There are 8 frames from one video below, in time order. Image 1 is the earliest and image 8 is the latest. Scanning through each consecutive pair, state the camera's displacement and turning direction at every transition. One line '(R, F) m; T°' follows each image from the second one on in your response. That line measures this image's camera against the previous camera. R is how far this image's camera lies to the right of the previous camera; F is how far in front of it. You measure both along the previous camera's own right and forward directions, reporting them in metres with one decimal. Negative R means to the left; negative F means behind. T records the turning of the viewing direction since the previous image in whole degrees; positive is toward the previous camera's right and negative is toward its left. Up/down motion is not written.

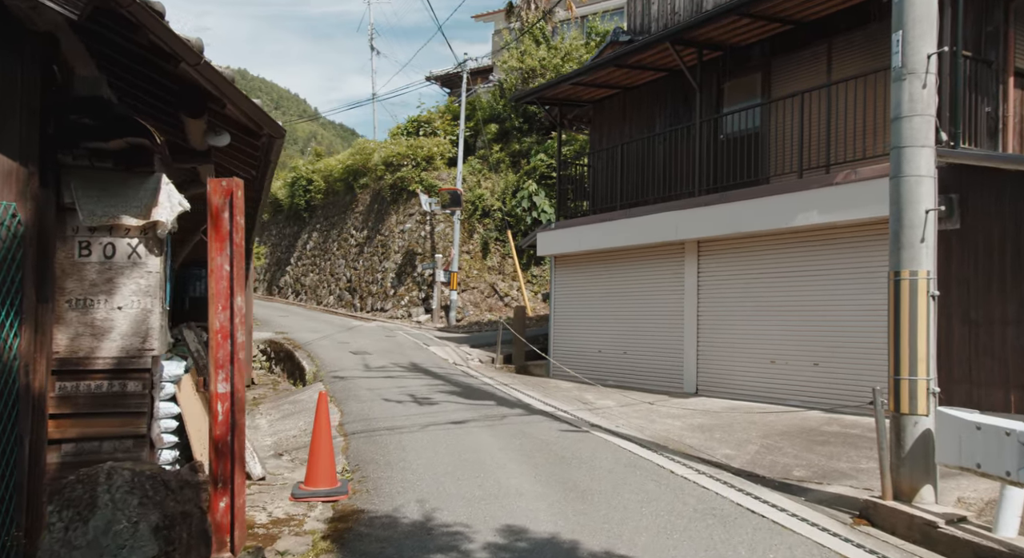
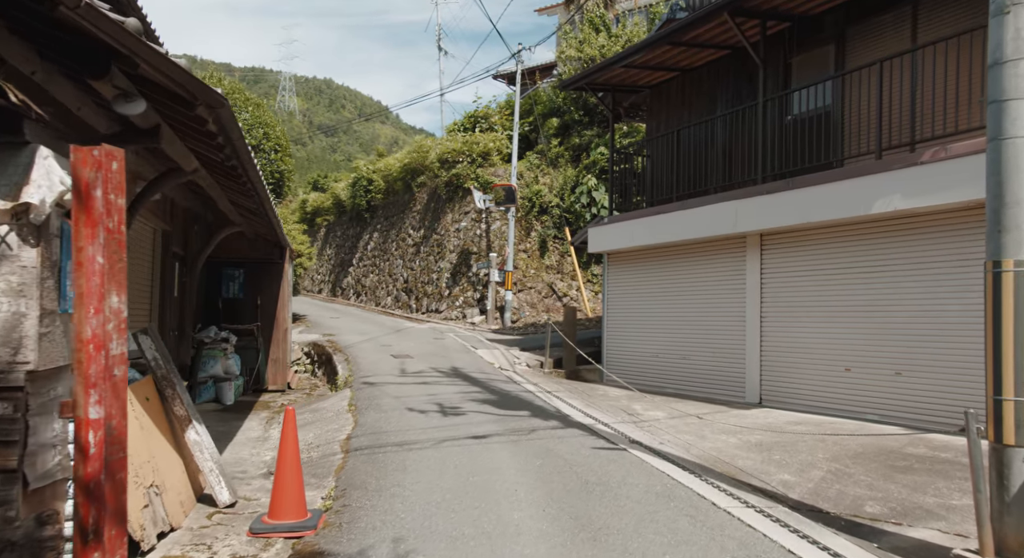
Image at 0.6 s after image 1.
(+0.5, +0.8) m; -7°
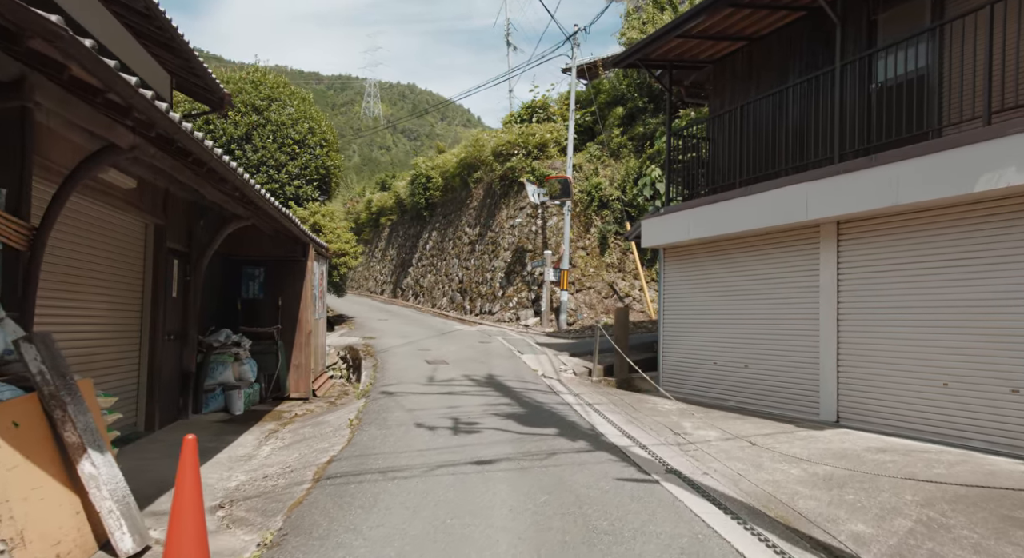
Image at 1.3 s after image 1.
(+0.7, +1.1) m; -7°
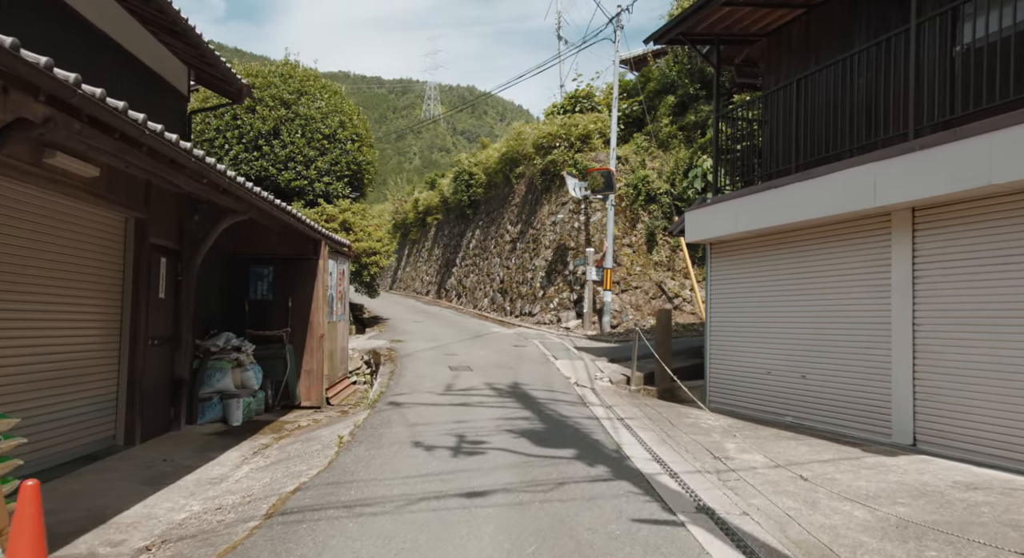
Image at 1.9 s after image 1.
(+0.5, +1.0) m; -5°
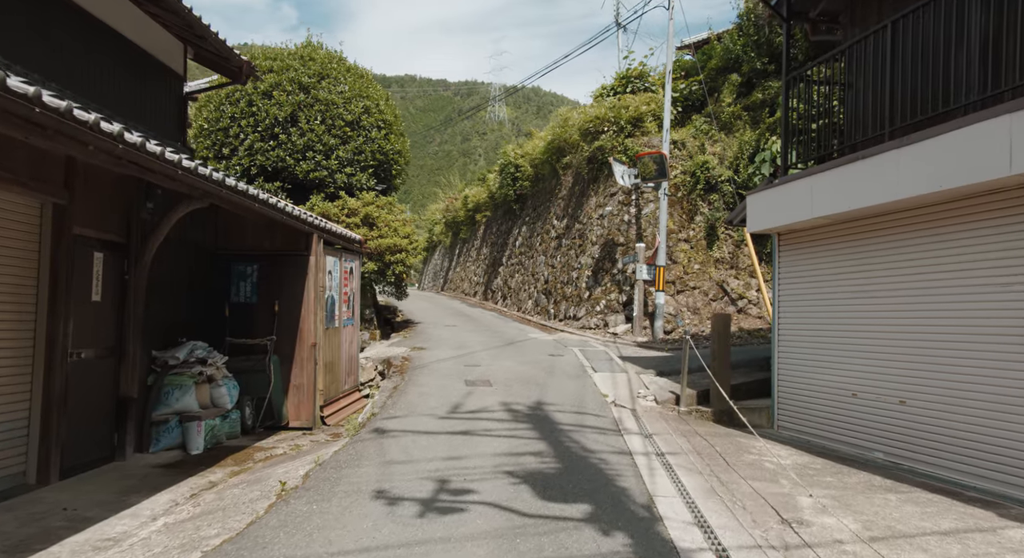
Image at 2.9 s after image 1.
(+0.6, +1.6) m; -6°
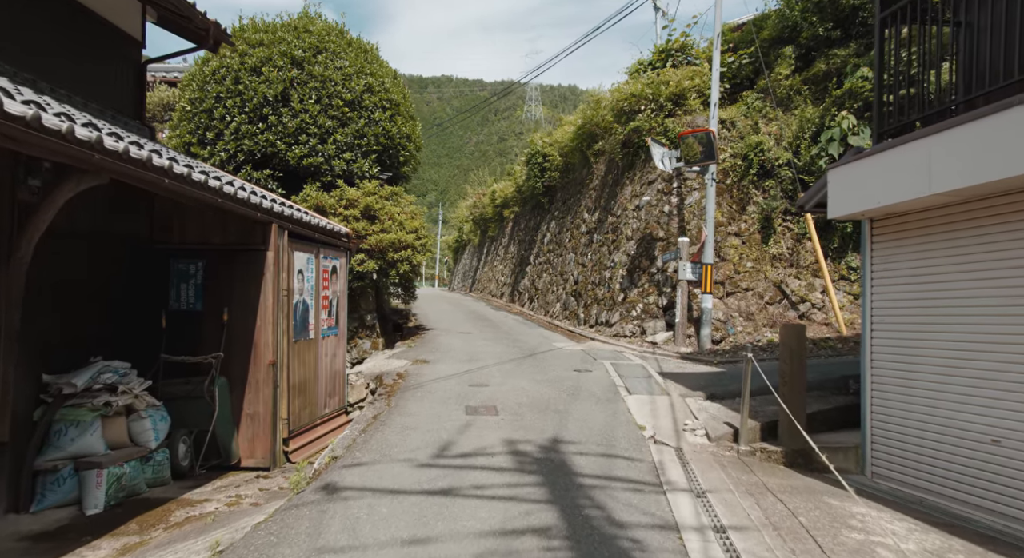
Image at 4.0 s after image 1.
(+0.3, +1.9) m; -3°
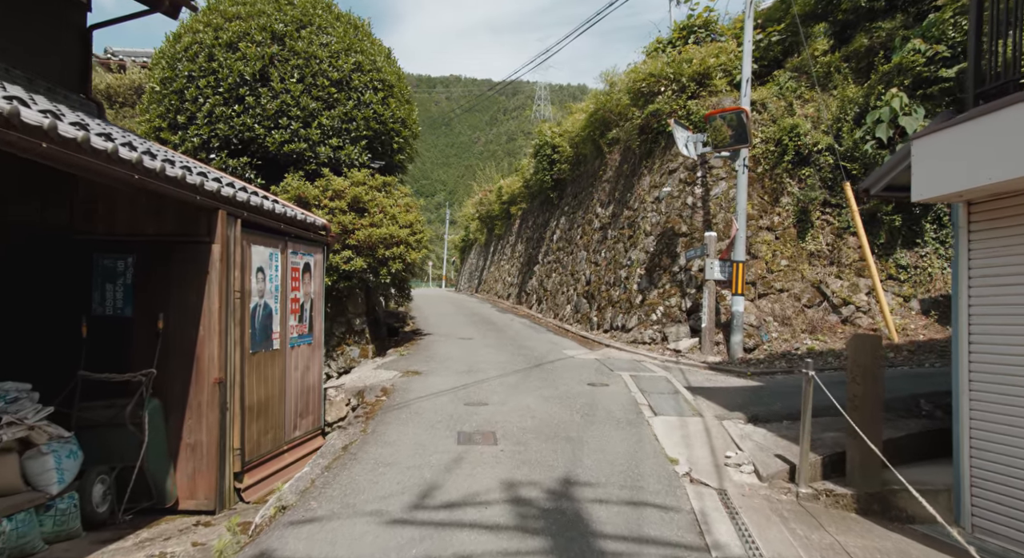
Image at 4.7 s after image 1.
(+0.1, +1.3) m; -1°
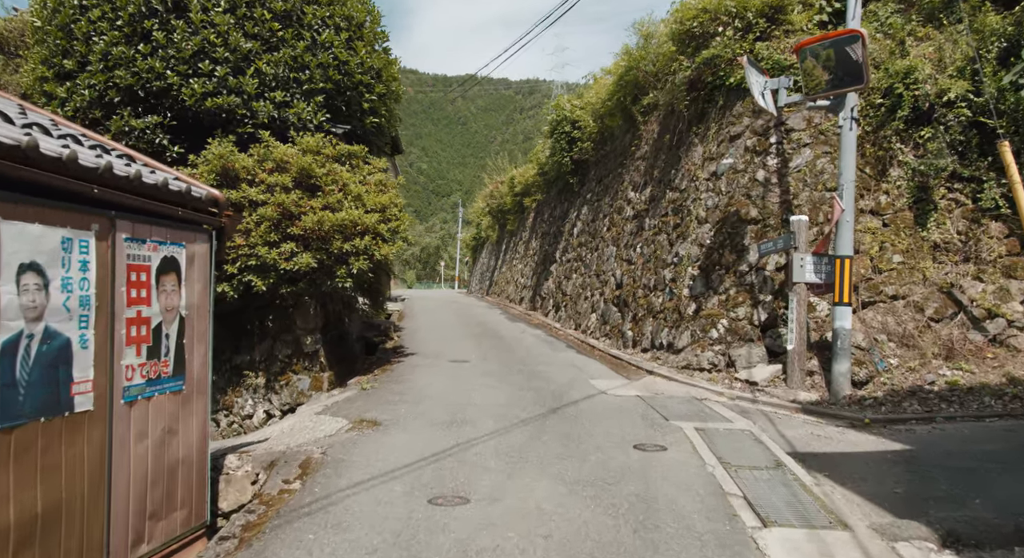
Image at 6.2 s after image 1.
(+0.1, +3.1) m; -2°
